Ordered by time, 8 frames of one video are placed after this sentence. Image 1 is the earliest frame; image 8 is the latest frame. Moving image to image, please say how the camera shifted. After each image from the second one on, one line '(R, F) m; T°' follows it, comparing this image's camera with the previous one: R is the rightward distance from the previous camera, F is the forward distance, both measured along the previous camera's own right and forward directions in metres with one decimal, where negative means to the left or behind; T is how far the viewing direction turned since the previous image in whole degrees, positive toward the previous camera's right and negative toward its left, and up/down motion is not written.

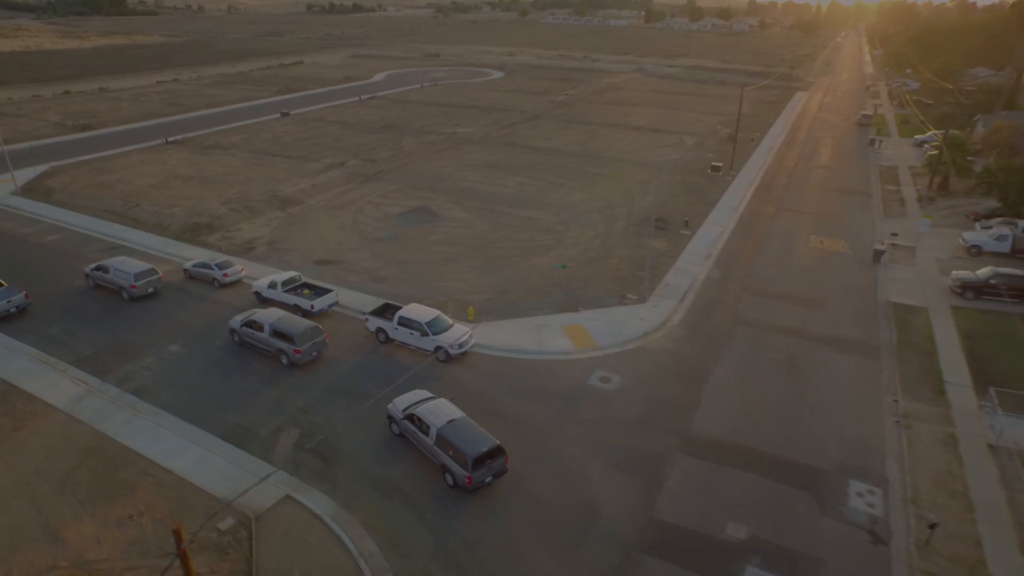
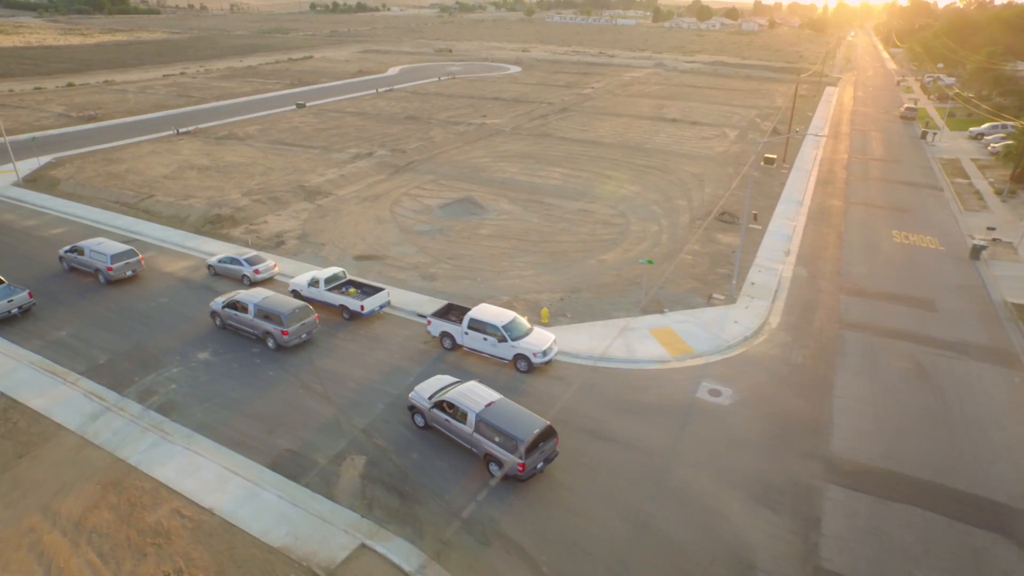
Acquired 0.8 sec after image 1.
(-2.8, +3.7) m; 0°
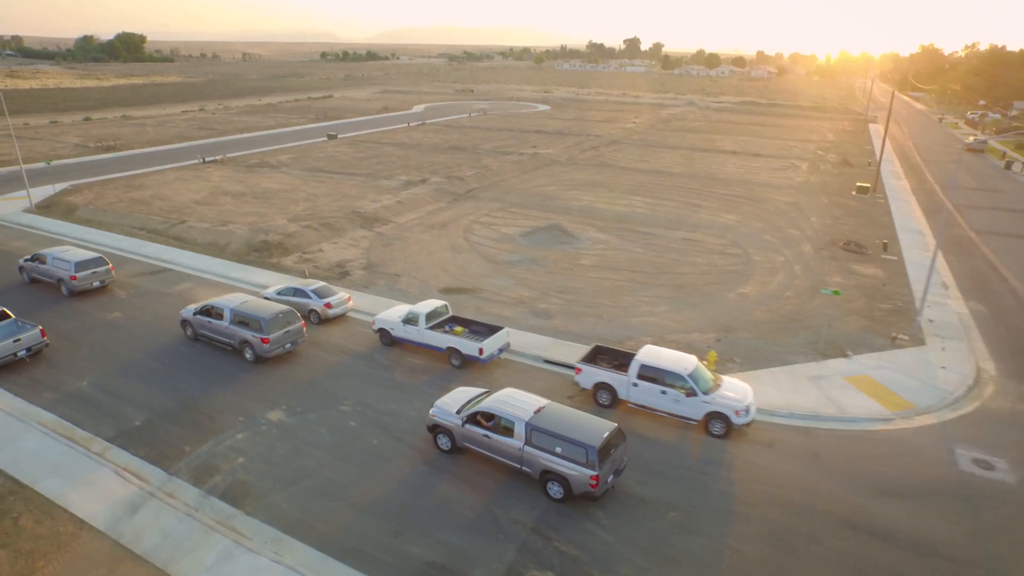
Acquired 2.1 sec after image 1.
(-4.3, +5.4) m; 0°
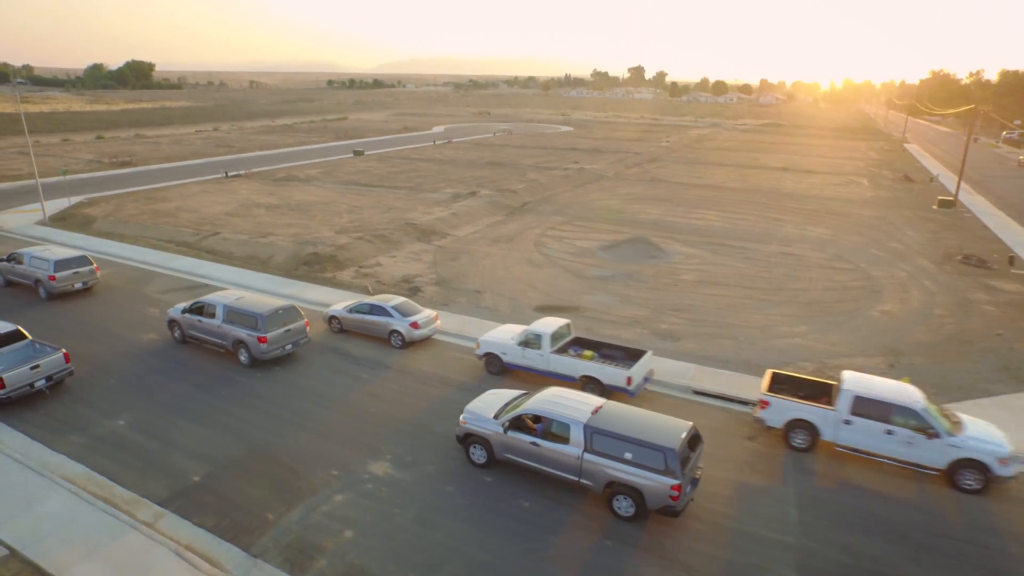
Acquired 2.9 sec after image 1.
(-3.2, +3.7) m; 0°
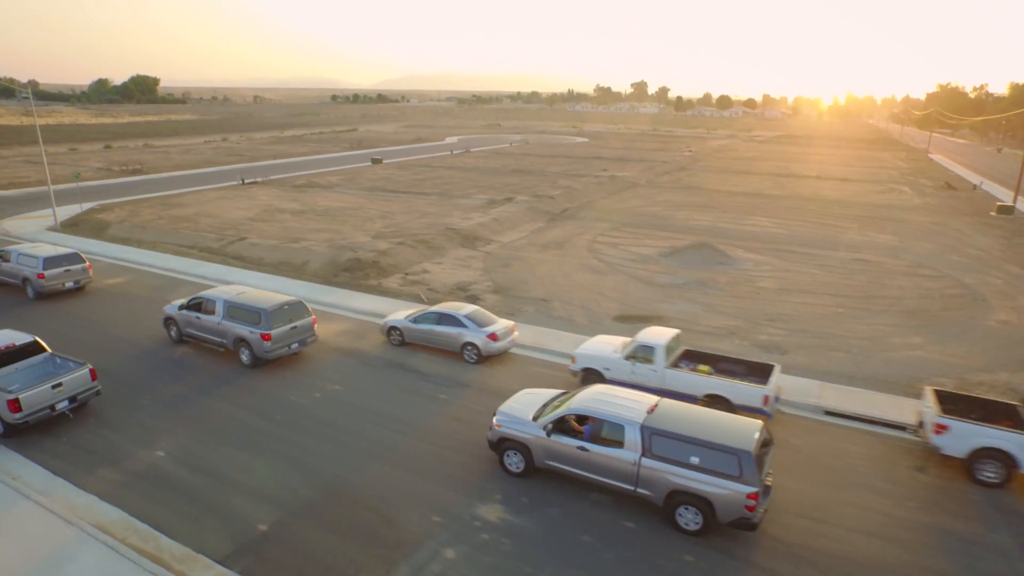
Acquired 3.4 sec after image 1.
(-2.0, +2.2) m; 0°
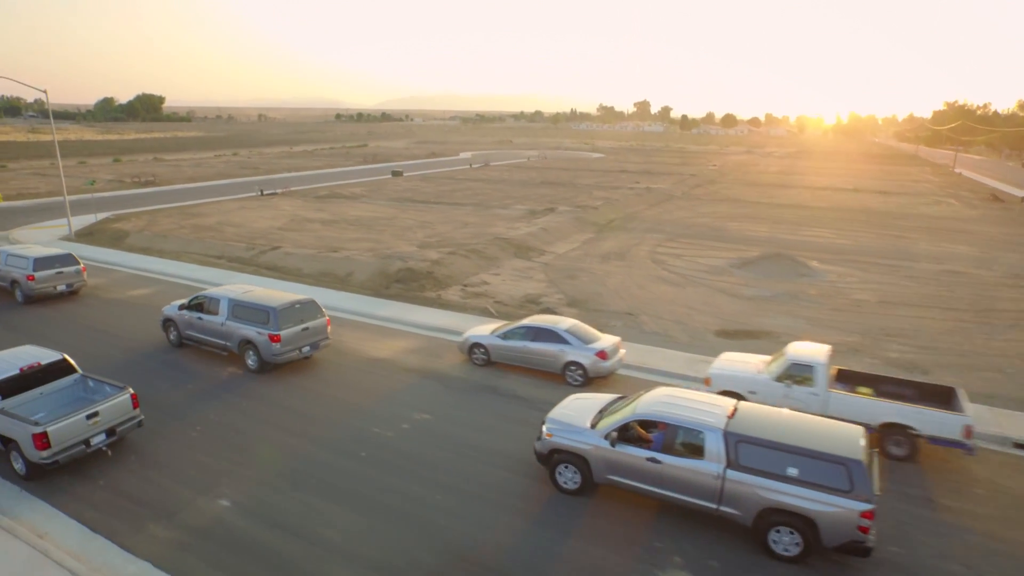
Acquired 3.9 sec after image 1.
(-2.0, +2.2) m; 0°
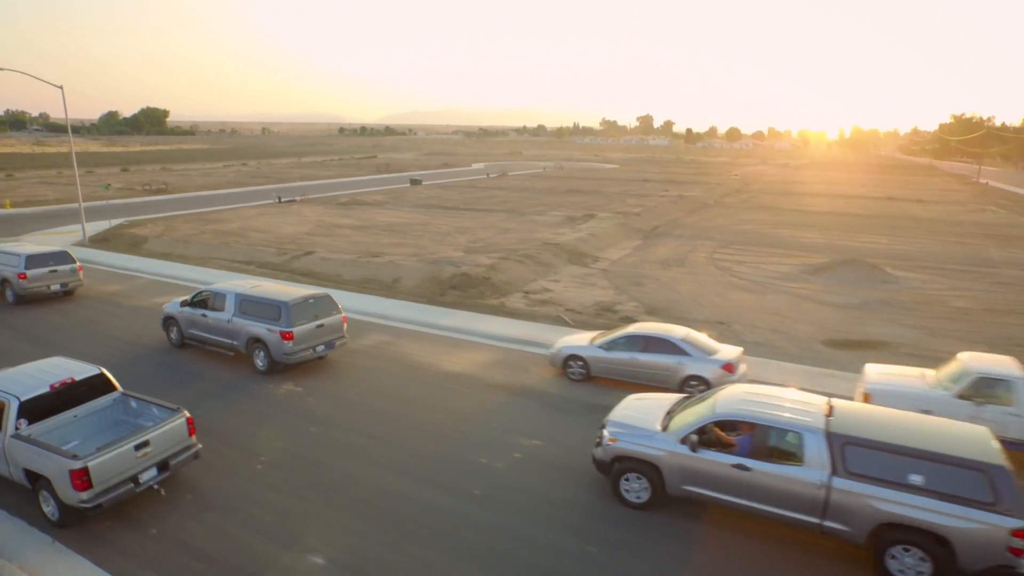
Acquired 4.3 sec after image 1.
(-1.7, +1.8) m; 0°
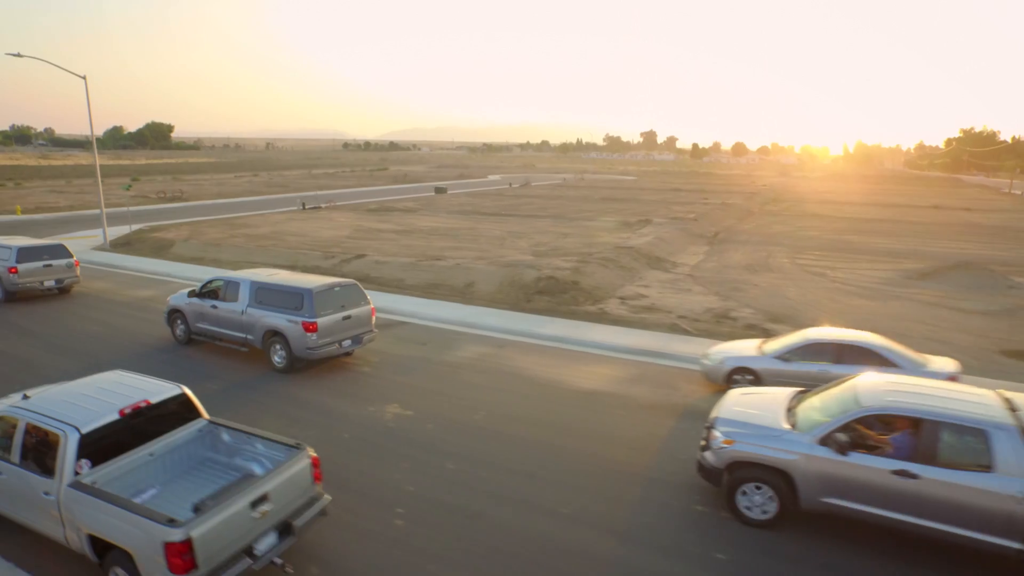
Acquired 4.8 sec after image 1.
(-2.1, +2.2) m; 0°
